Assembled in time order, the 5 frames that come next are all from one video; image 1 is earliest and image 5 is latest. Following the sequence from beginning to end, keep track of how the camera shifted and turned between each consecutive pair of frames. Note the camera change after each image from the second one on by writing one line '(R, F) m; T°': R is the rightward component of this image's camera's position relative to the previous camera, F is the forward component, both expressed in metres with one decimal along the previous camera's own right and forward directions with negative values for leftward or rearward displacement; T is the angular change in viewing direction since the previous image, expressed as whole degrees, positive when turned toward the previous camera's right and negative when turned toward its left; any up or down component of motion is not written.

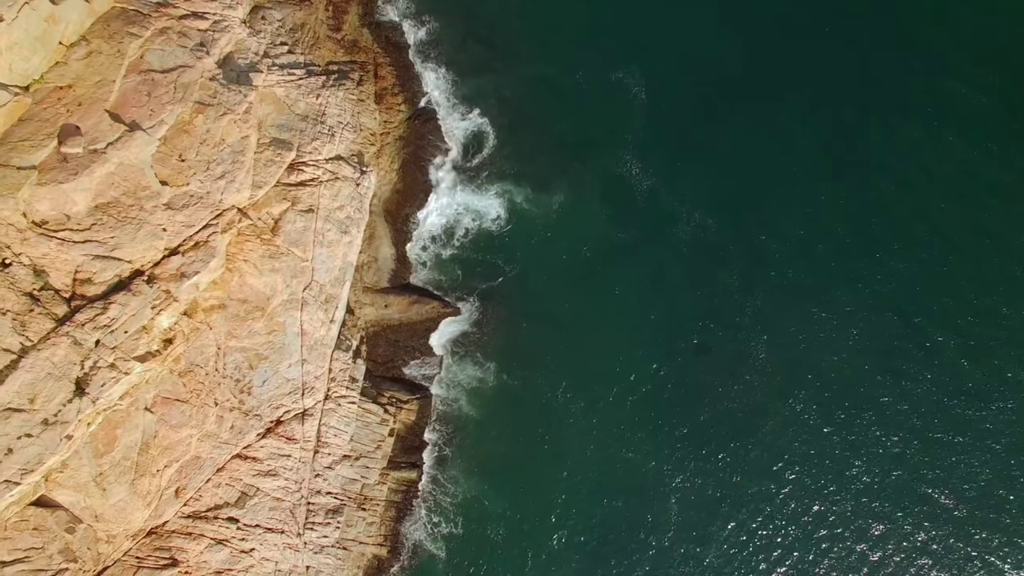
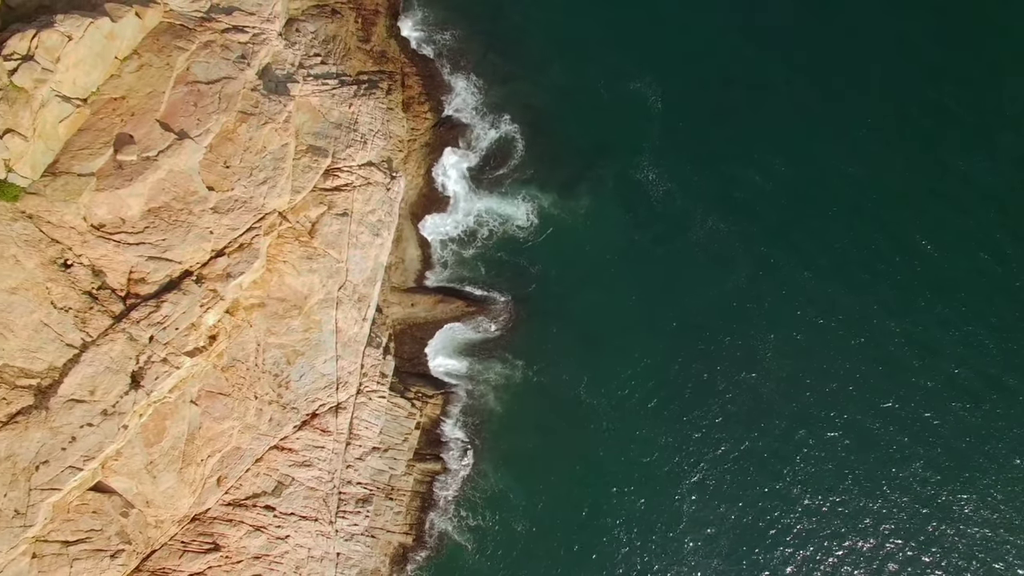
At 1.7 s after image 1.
(-1.3, -2.0) m; 0°
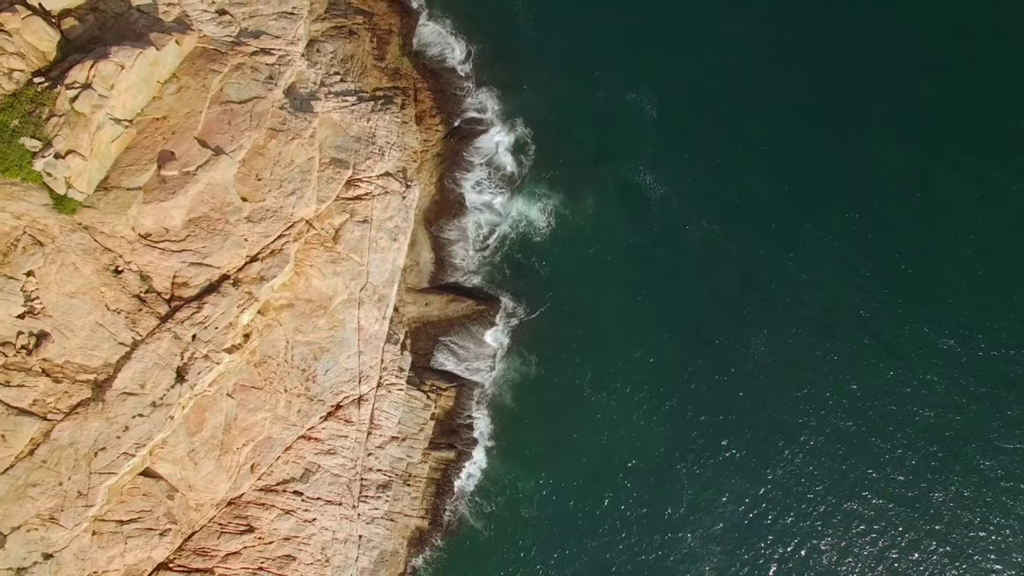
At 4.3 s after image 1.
(-0.4, -3.2) m; 0°
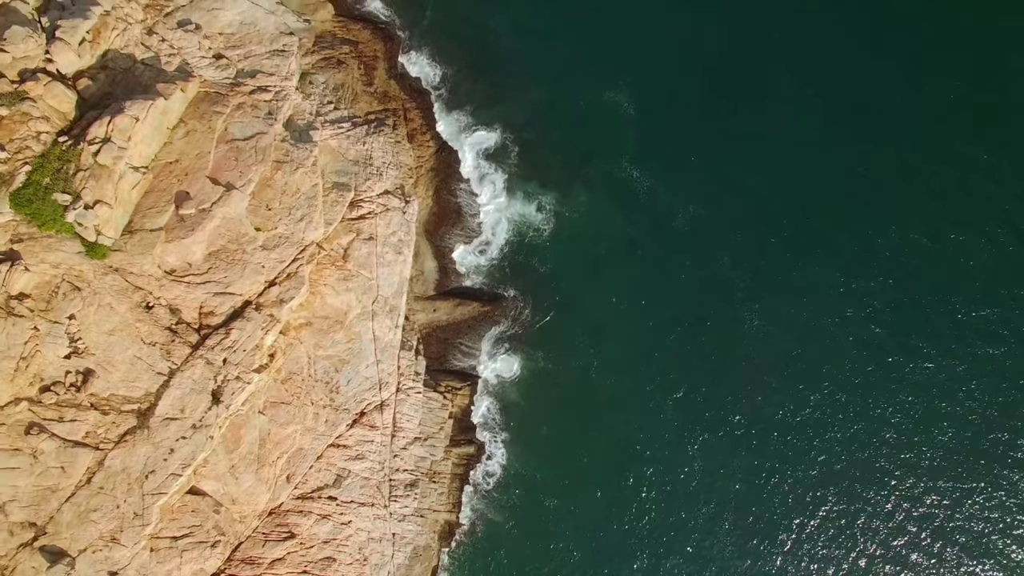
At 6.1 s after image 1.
(0.0, -2.7) m; 0°
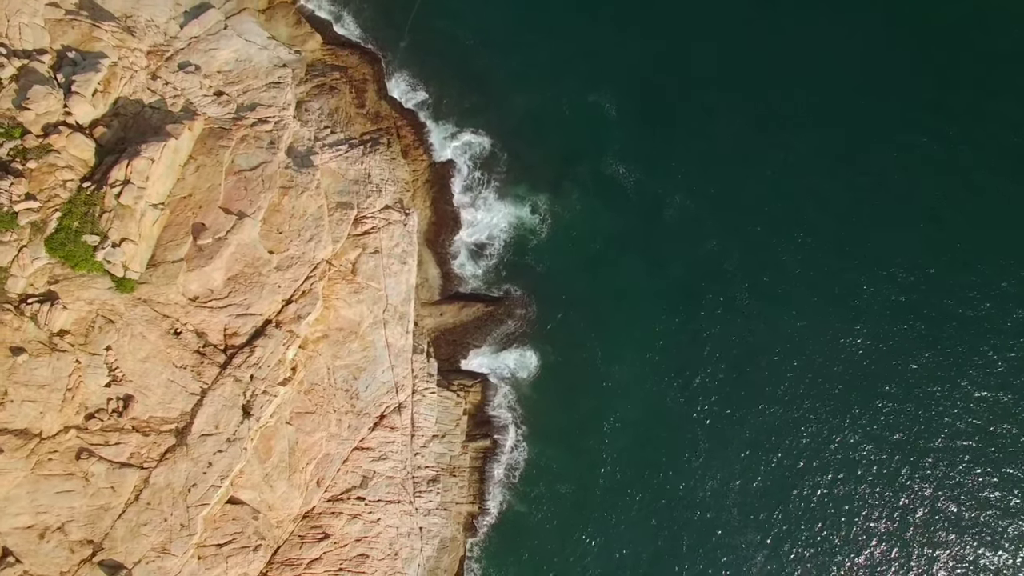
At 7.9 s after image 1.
(+0.1, -2.7) m; 0°
